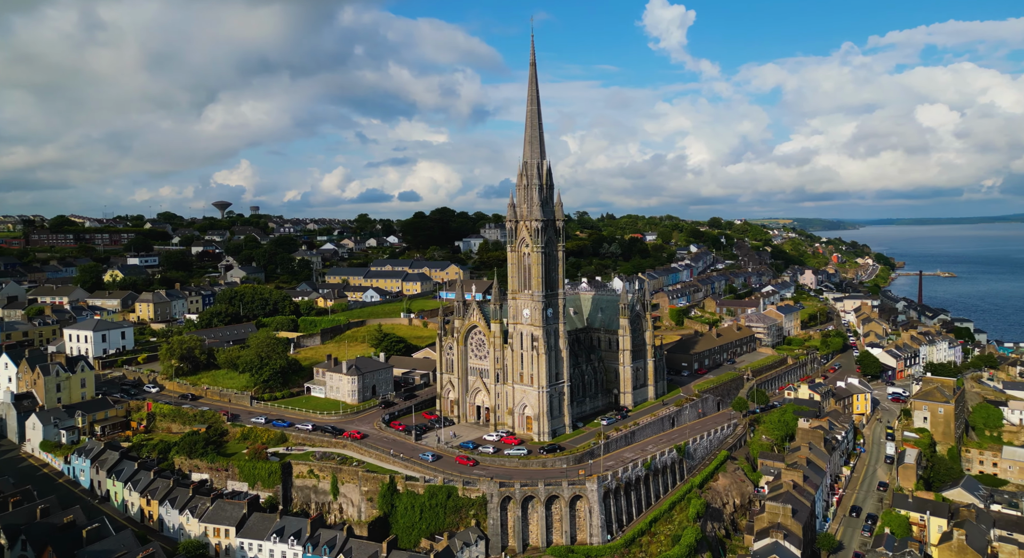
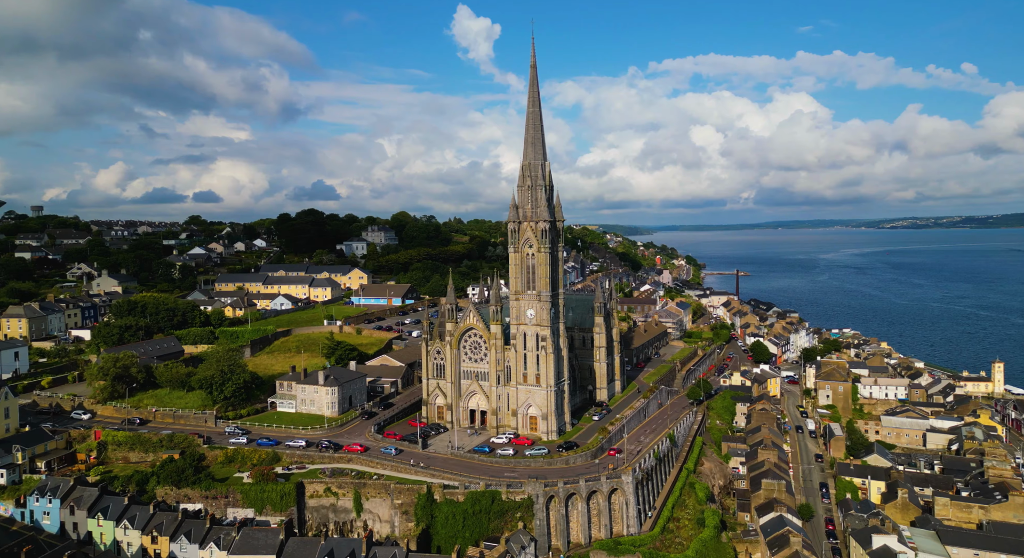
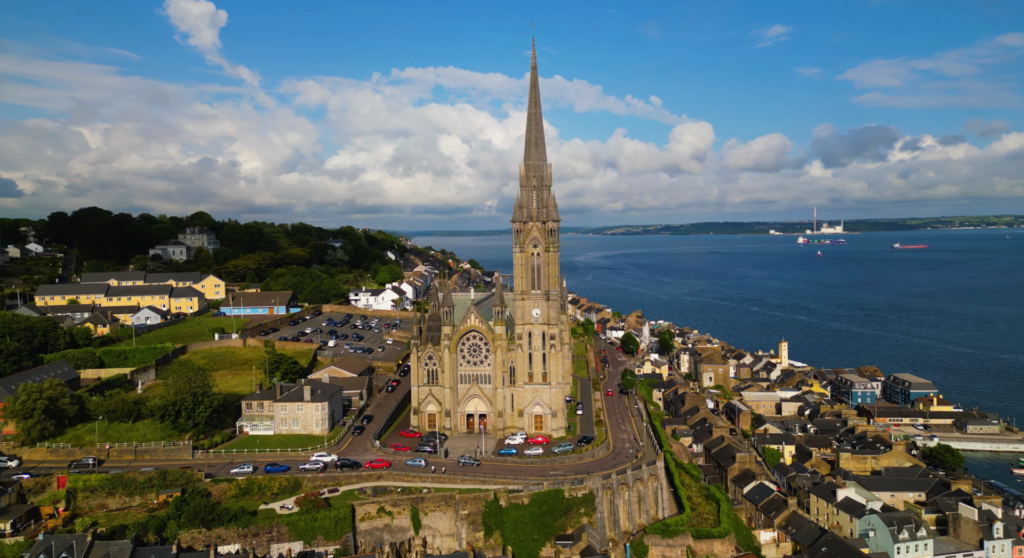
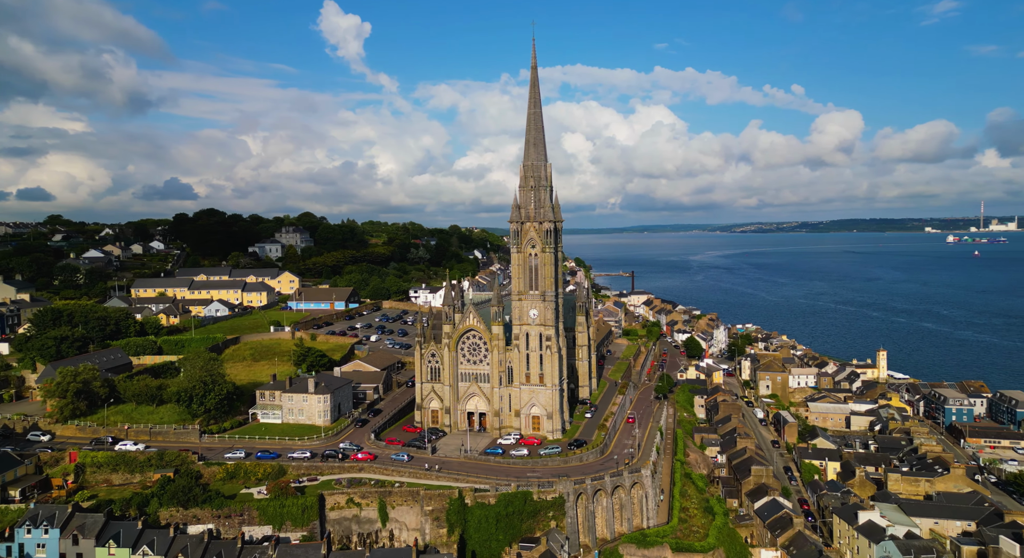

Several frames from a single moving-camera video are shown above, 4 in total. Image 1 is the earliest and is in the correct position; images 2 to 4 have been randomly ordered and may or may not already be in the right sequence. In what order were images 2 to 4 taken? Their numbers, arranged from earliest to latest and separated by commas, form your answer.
2, 4, 3
